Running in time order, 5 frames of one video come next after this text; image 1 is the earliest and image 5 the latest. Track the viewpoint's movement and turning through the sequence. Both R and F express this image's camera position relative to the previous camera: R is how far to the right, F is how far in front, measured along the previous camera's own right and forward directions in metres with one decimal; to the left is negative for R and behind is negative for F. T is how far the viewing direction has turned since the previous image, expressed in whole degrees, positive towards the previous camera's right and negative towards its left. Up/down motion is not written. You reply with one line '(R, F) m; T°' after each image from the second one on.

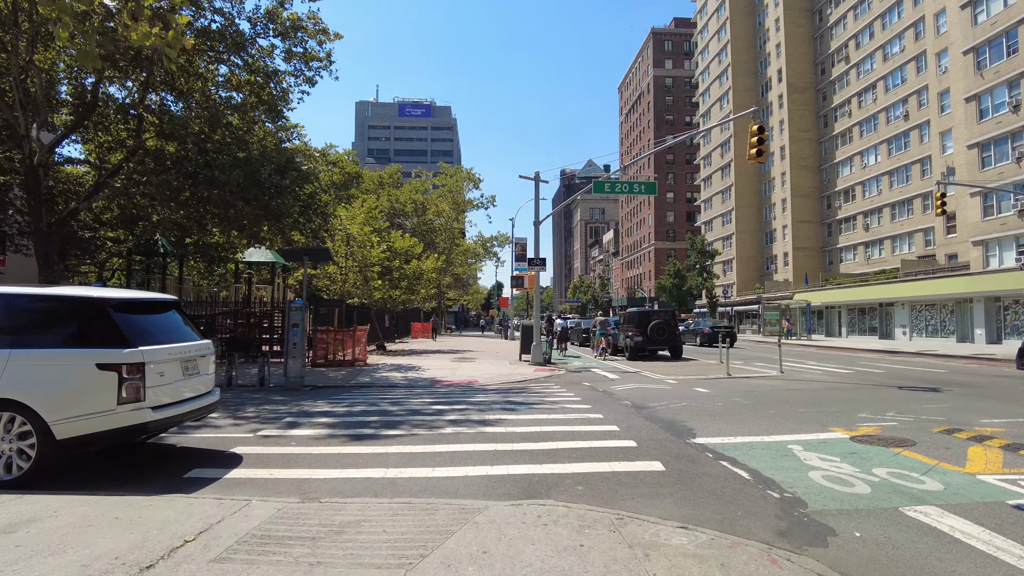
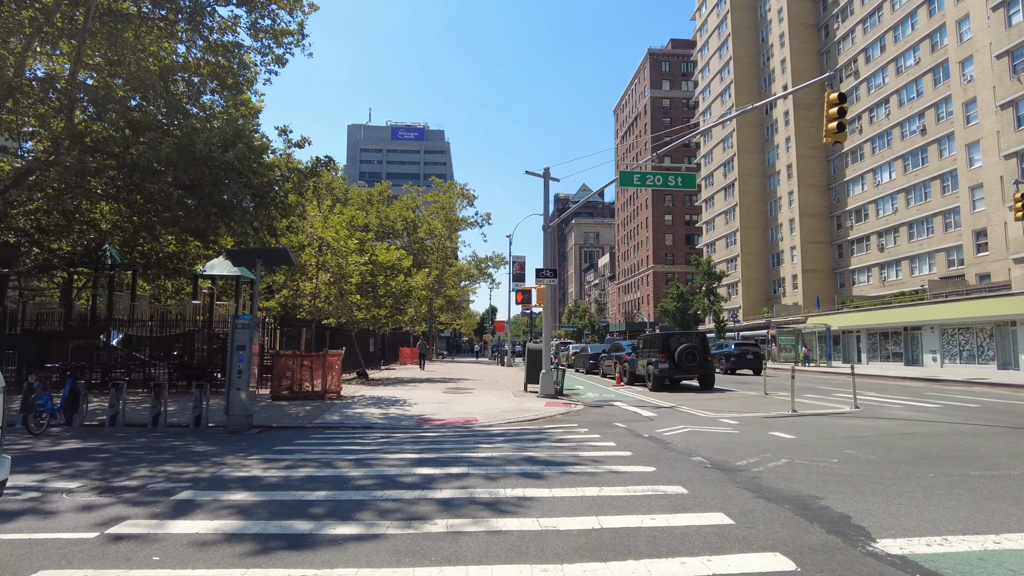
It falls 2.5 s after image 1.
(-0.3, +3.1) m; +1°
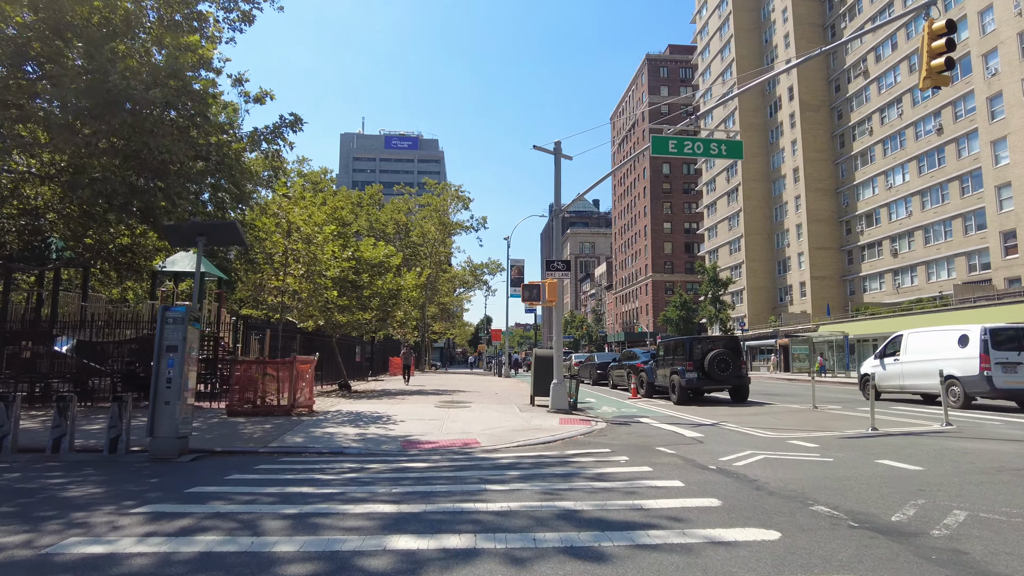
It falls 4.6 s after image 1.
(-0.3, +2.4) m; +1°
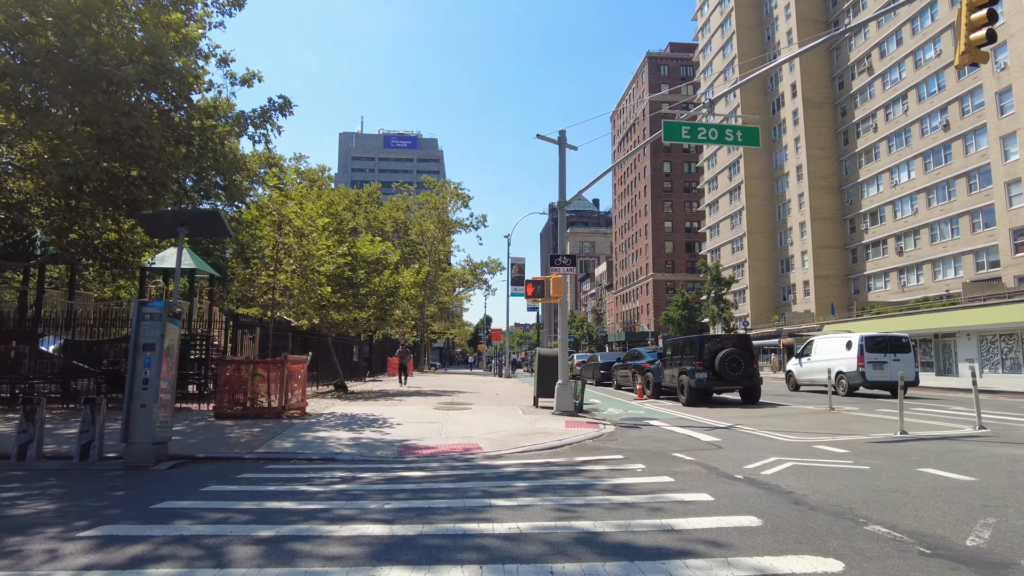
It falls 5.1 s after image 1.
(-0.1, +0.6) m; 0°
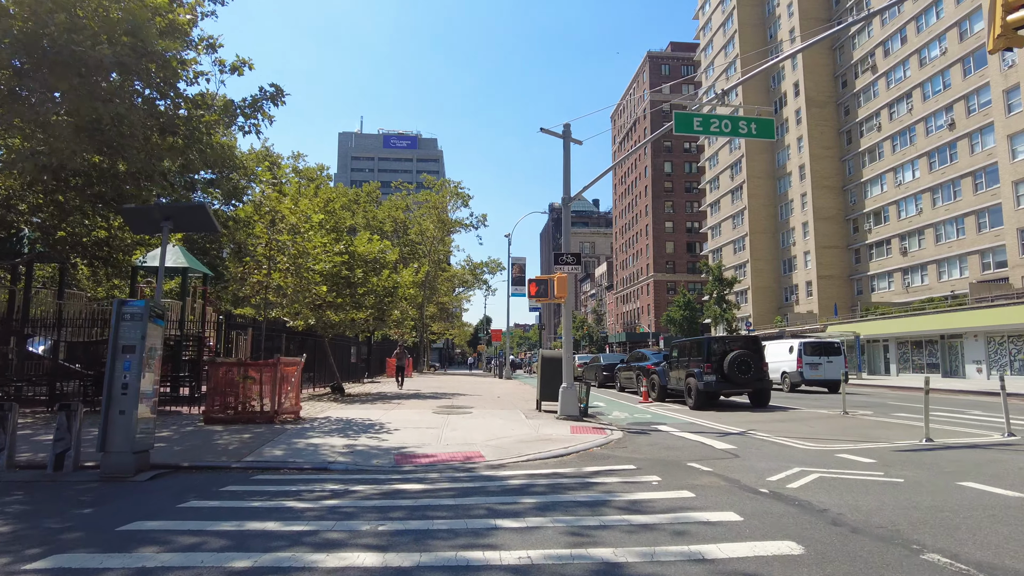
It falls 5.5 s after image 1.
(-0.1, +0.5) m; 0°
